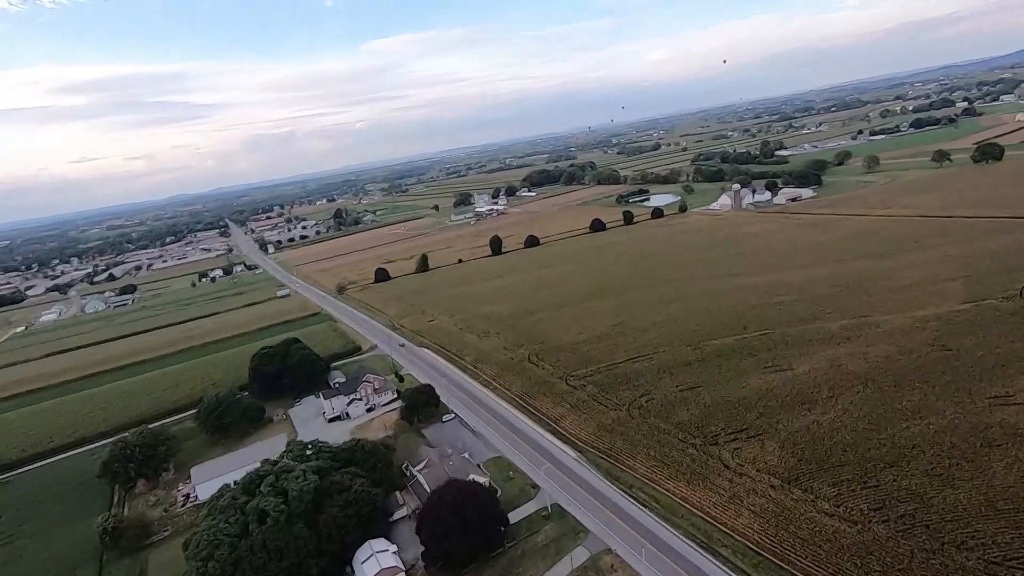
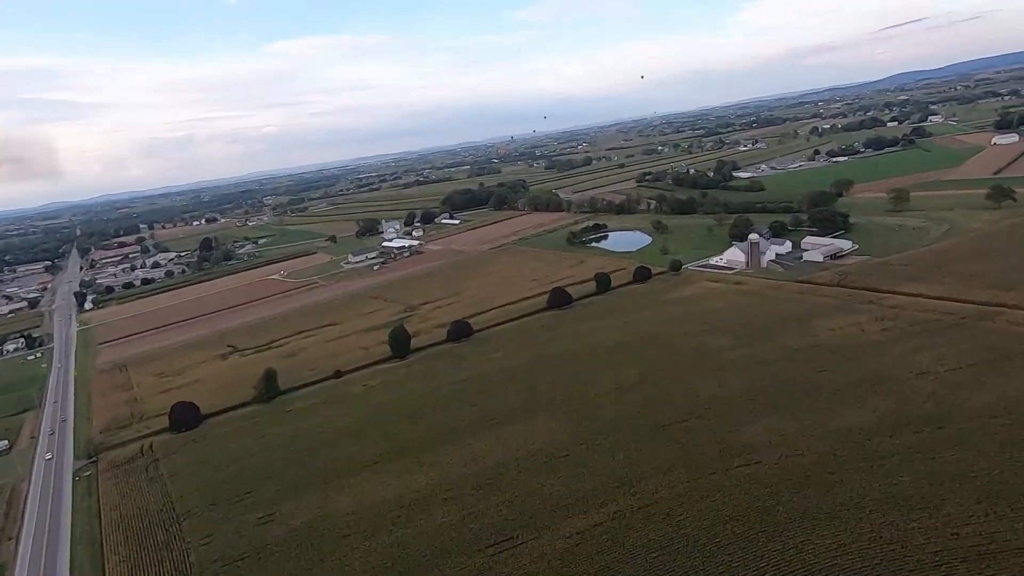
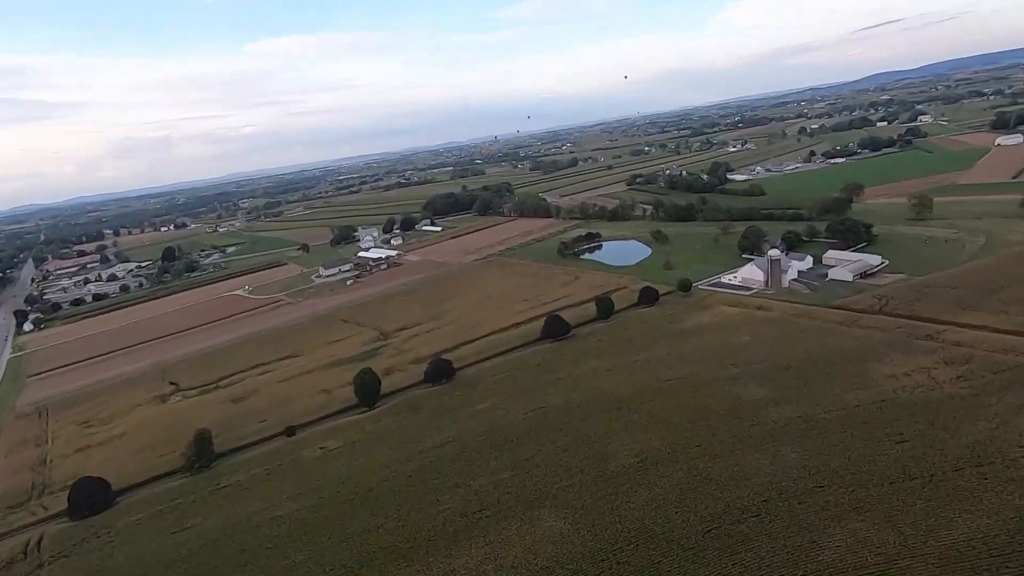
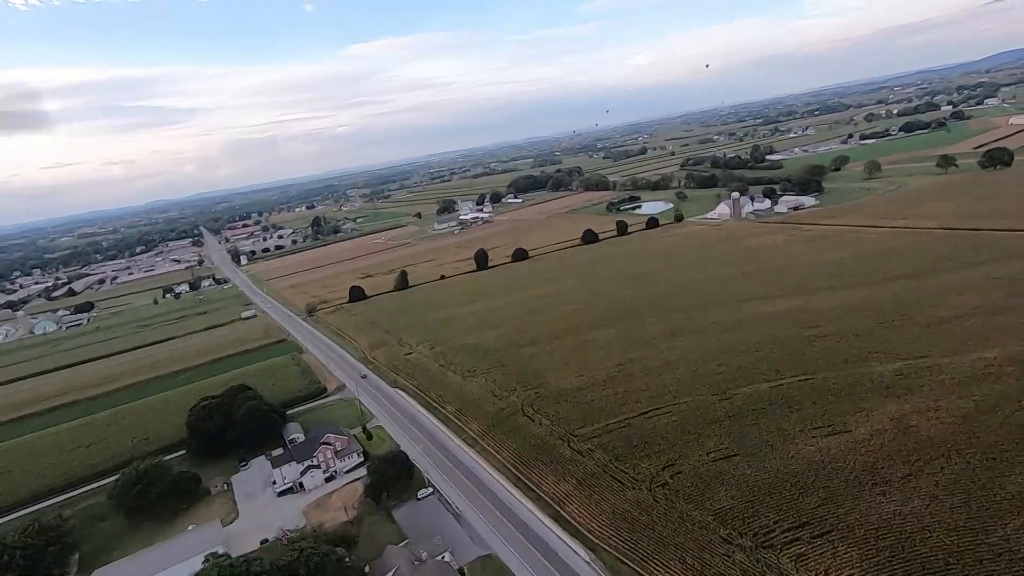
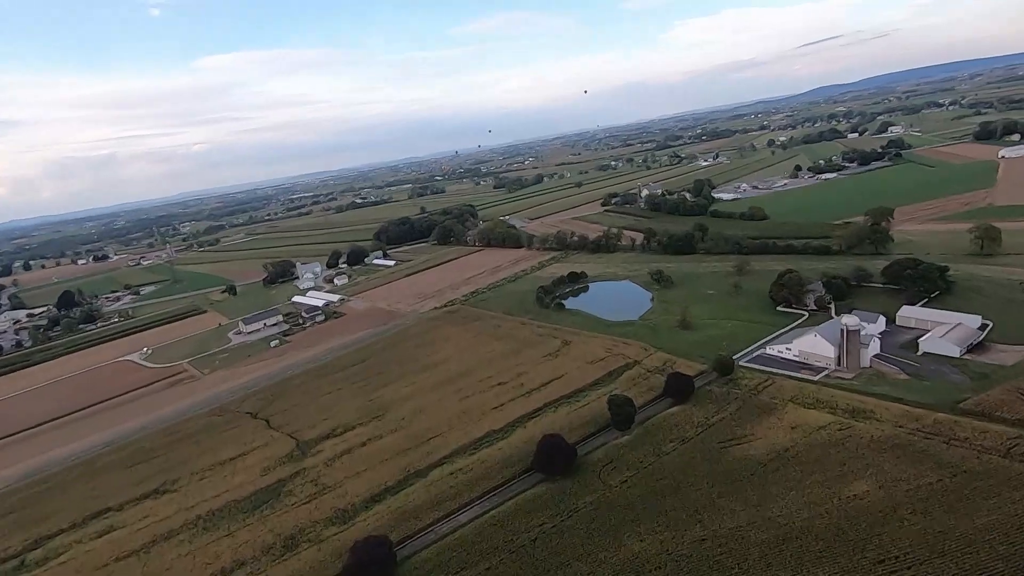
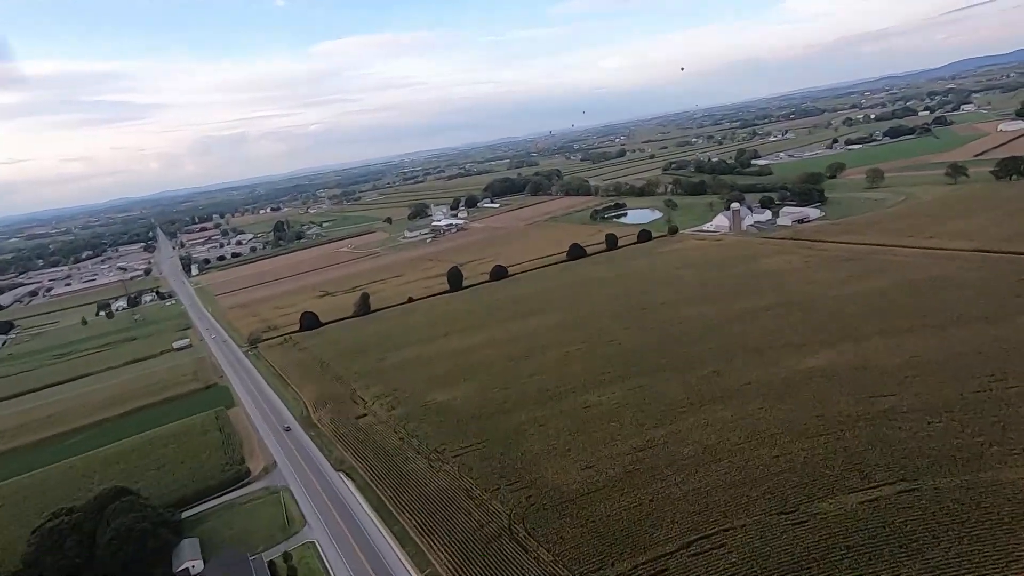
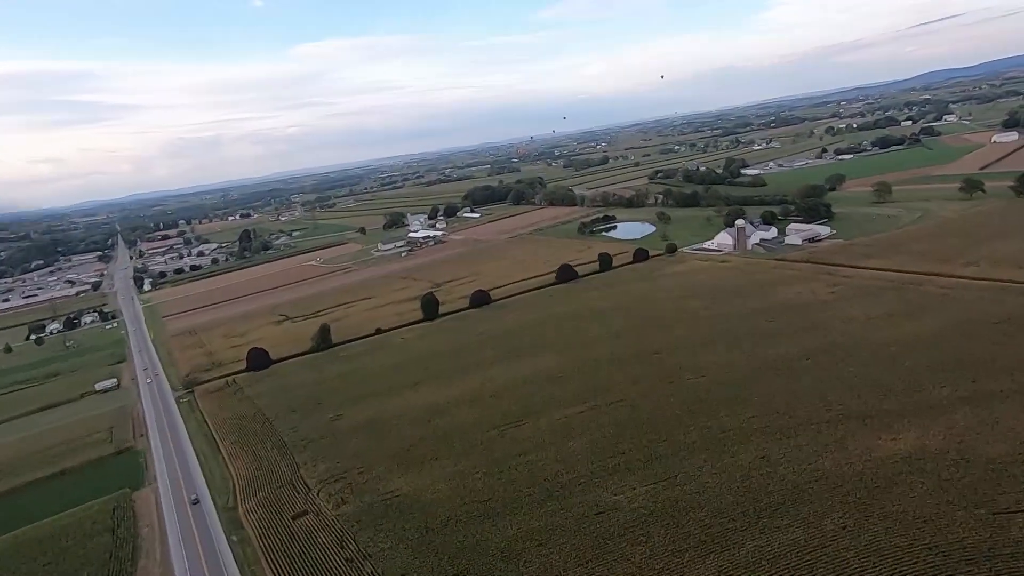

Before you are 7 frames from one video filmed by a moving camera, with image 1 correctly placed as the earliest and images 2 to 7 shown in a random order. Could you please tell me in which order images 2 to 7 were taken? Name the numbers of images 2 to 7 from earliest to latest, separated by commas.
4, 6, 7, 2, 3, 5
